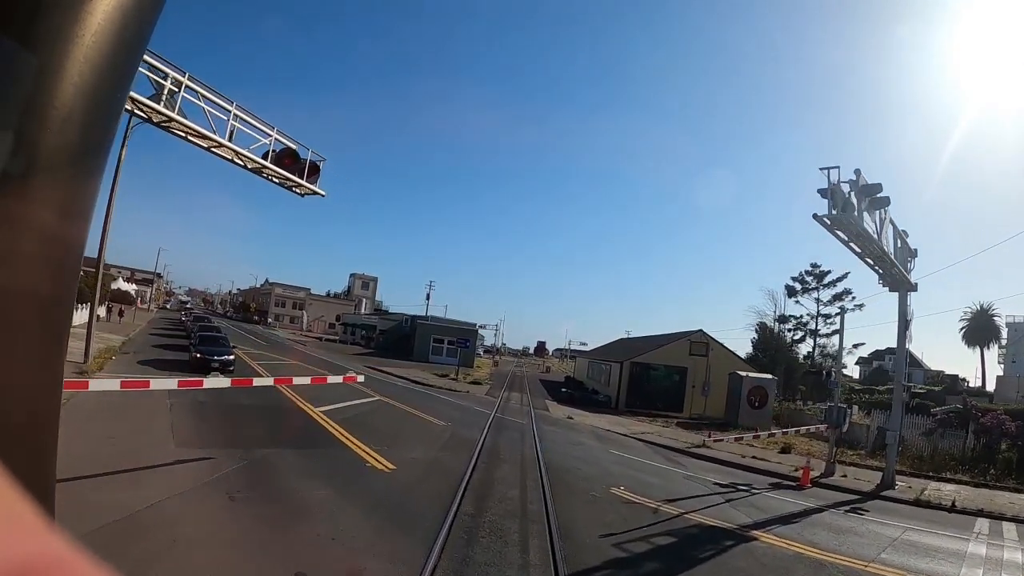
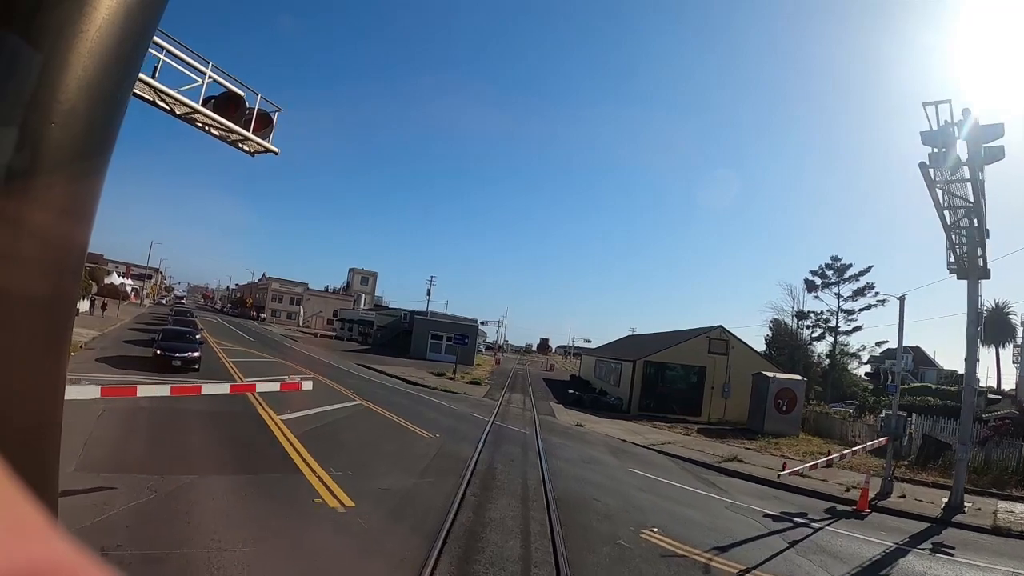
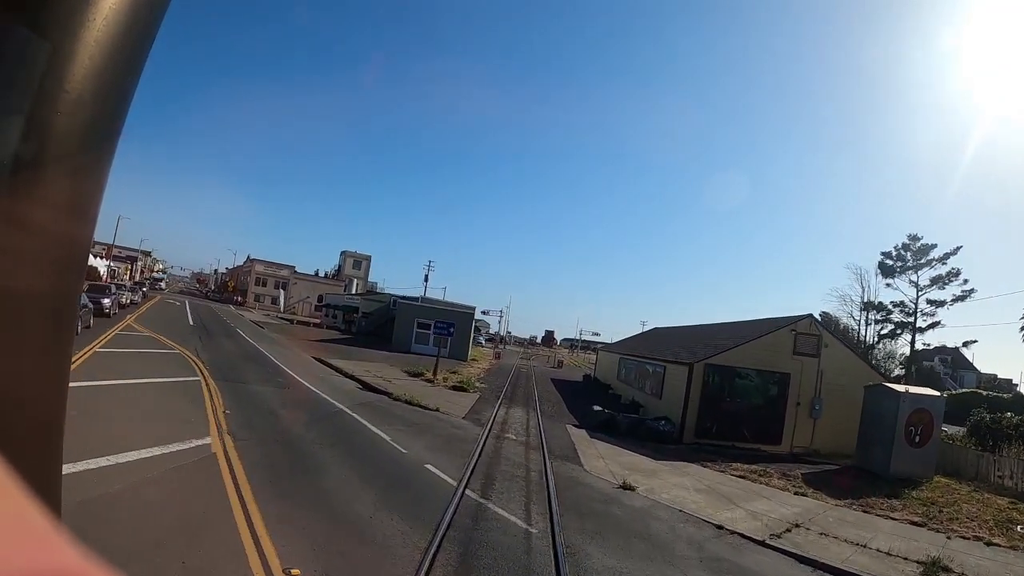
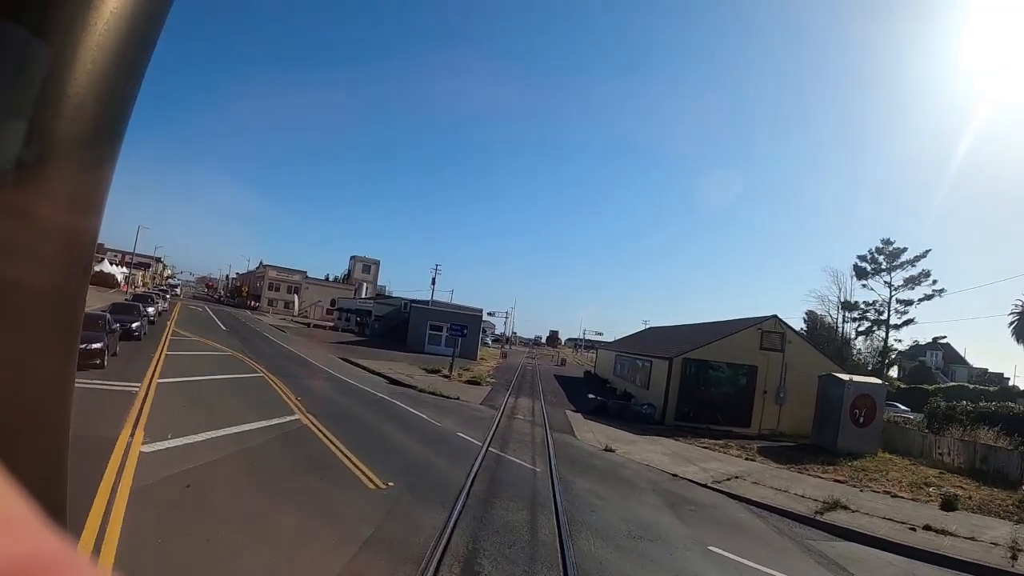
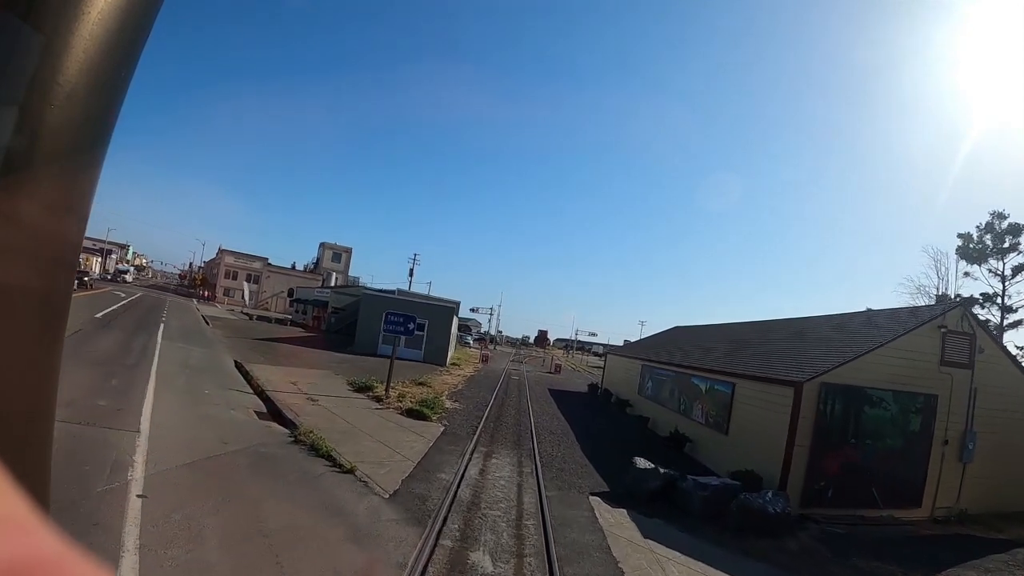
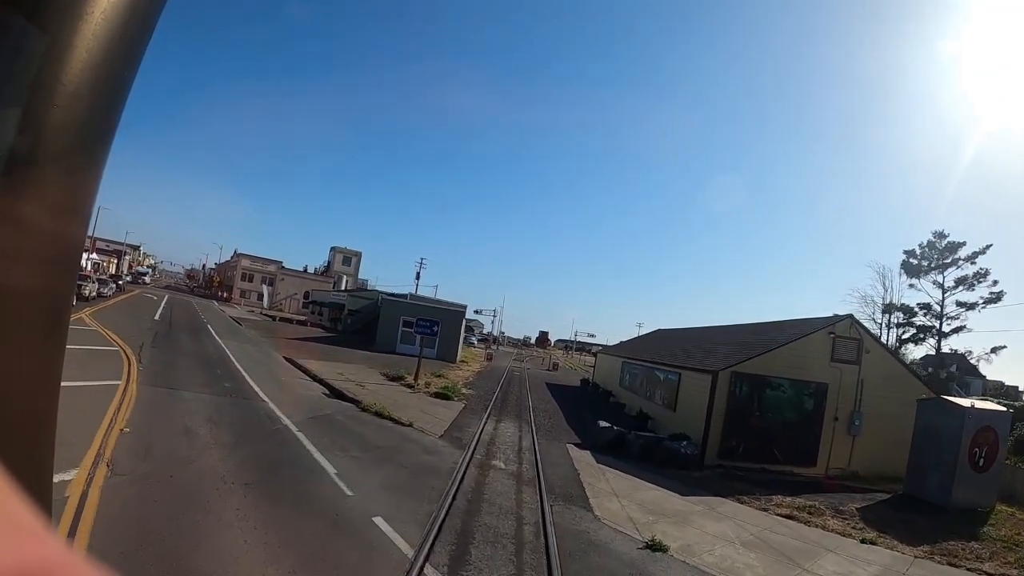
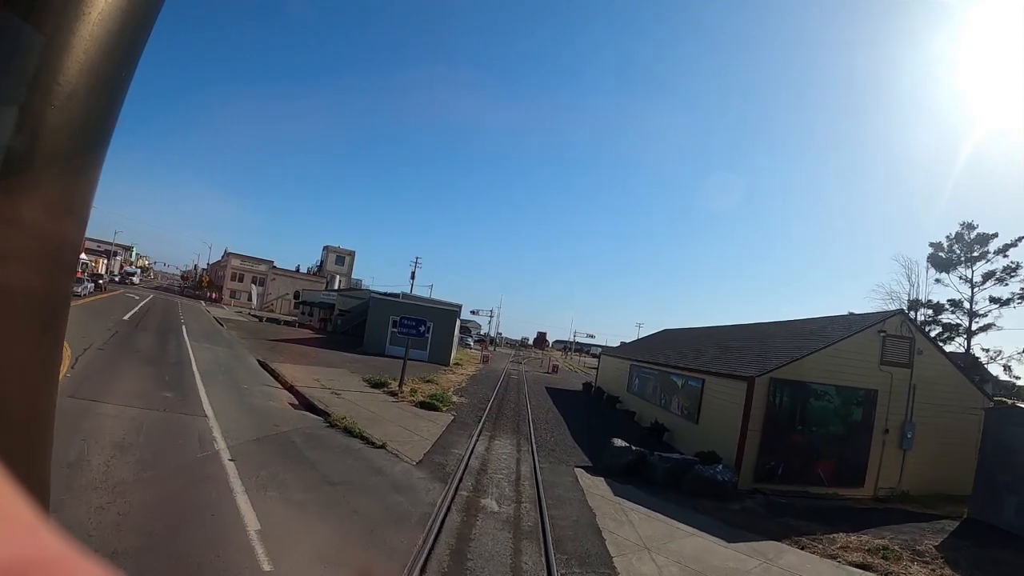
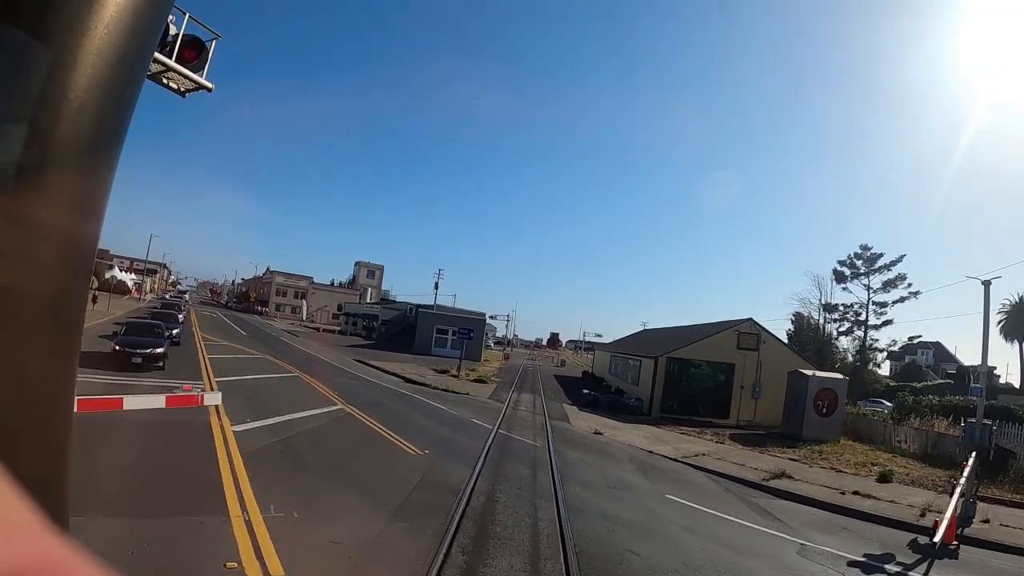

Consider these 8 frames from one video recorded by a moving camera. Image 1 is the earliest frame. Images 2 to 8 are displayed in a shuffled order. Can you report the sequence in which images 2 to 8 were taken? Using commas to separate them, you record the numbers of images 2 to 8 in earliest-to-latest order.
2, 8, 4, 3, 6, 7, 5
